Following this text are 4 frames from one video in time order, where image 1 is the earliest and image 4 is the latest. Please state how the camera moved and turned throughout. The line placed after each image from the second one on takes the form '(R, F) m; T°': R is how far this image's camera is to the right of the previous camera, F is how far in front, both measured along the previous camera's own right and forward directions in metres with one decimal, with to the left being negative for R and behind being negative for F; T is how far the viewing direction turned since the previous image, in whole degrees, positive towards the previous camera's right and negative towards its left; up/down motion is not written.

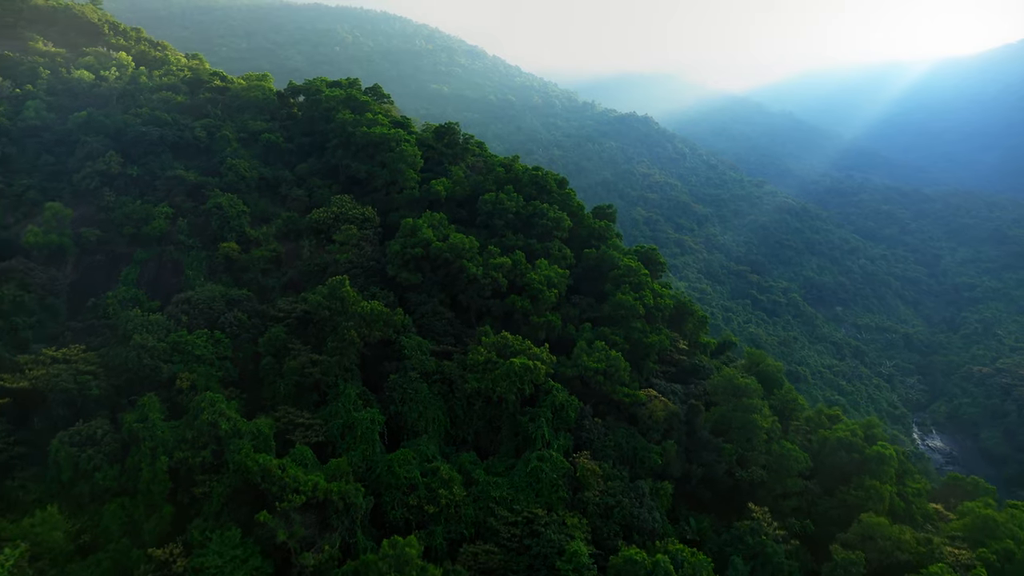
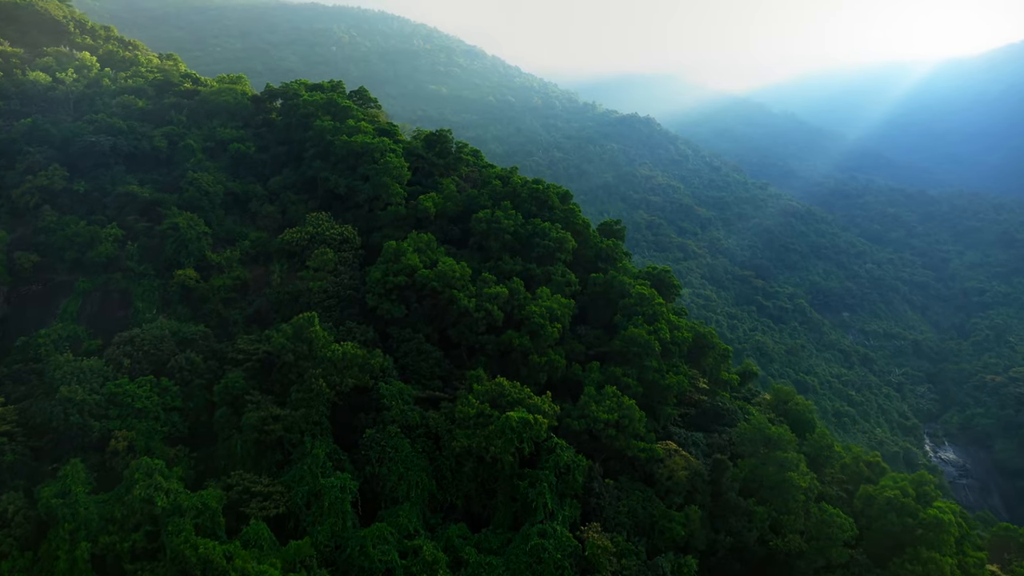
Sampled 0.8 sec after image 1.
(+0.1, +2.5) m; 0°
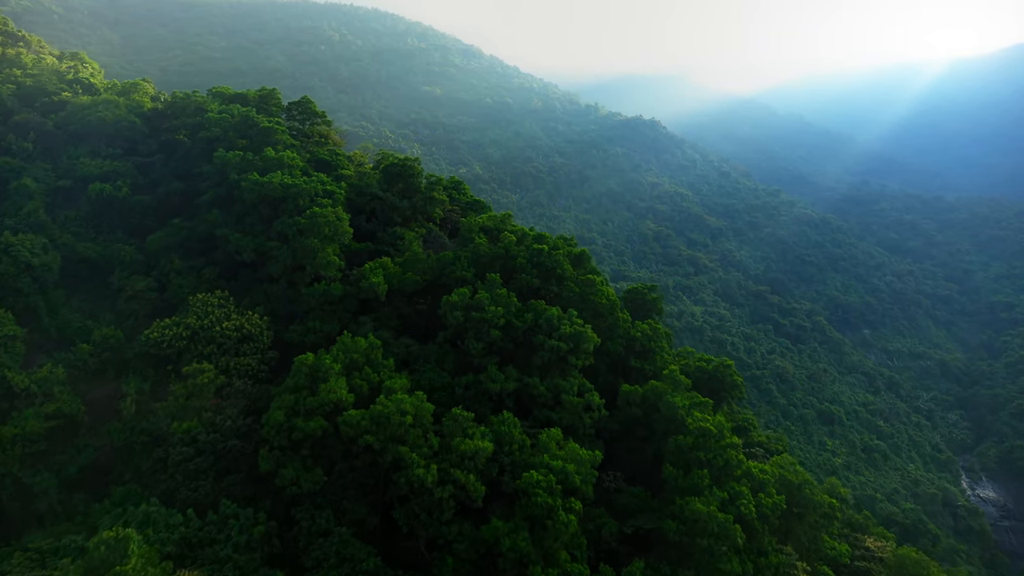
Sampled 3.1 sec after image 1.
(+0.2, +6.9) m; 0°
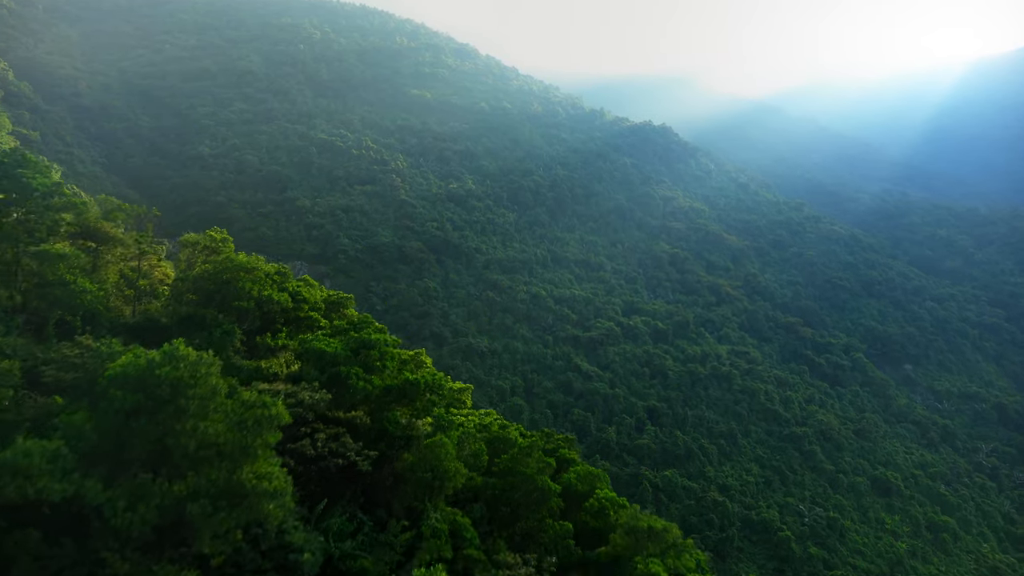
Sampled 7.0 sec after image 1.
(+0.4, +11.6) m; 0°
